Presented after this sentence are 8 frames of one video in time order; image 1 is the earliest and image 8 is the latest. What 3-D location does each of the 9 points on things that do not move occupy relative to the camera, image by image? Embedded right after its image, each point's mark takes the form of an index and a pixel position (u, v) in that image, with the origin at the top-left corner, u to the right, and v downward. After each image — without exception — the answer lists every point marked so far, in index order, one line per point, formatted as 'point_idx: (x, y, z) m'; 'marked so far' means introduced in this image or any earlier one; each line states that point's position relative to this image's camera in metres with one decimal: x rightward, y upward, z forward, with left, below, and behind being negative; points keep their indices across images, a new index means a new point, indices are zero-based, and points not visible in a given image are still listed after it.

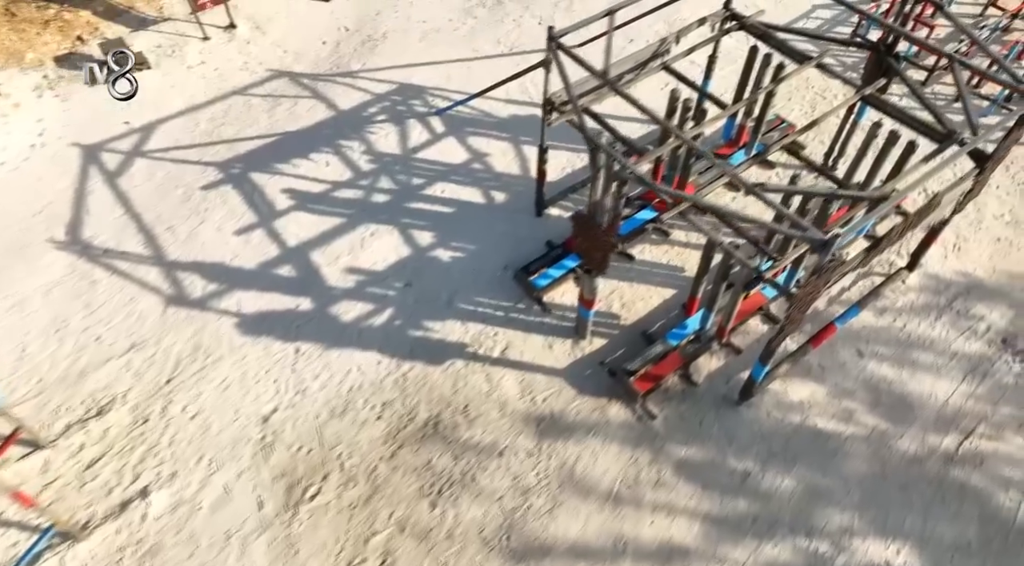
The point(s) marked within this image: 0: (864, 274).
0: (+5.3, +0.1, +10.8) m
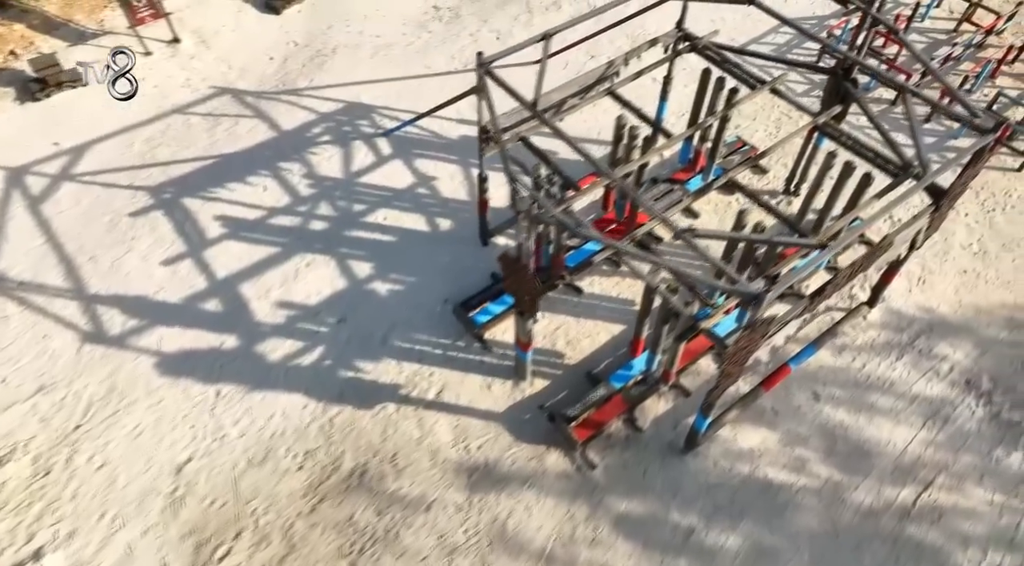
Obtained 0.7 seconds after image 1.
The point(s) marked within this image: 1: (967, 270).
0: (+4.5, -0.4, +10.3) m
1: (+6.8, +0.2, +10.7) m
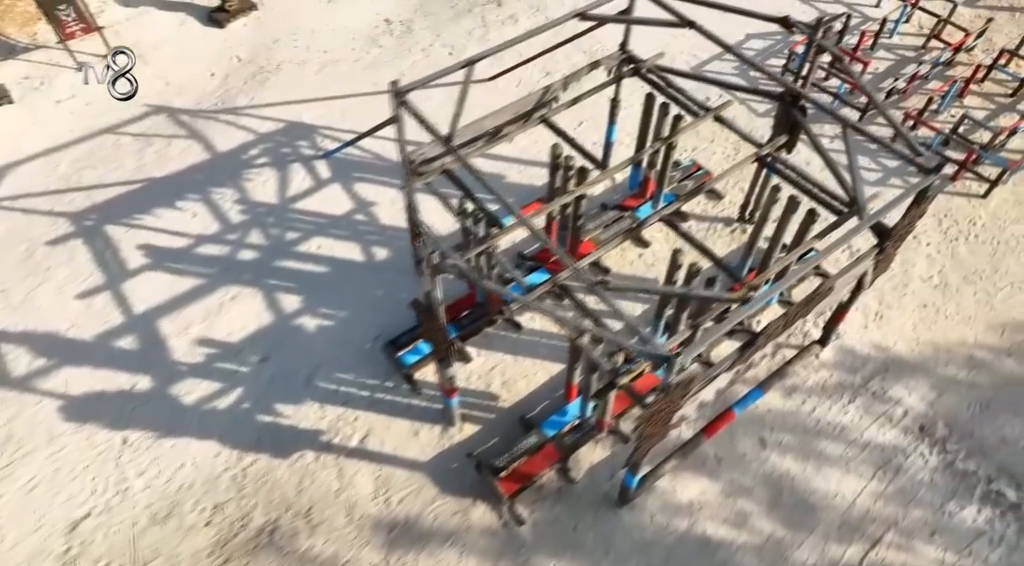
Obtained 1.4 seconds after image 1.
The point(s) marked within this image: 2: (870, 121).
0: (+3.6, -0.9, +9.7) m
1: (+5.9, -0.3, +10.2) m
2: (+6.5, +3.0, +12.9) m
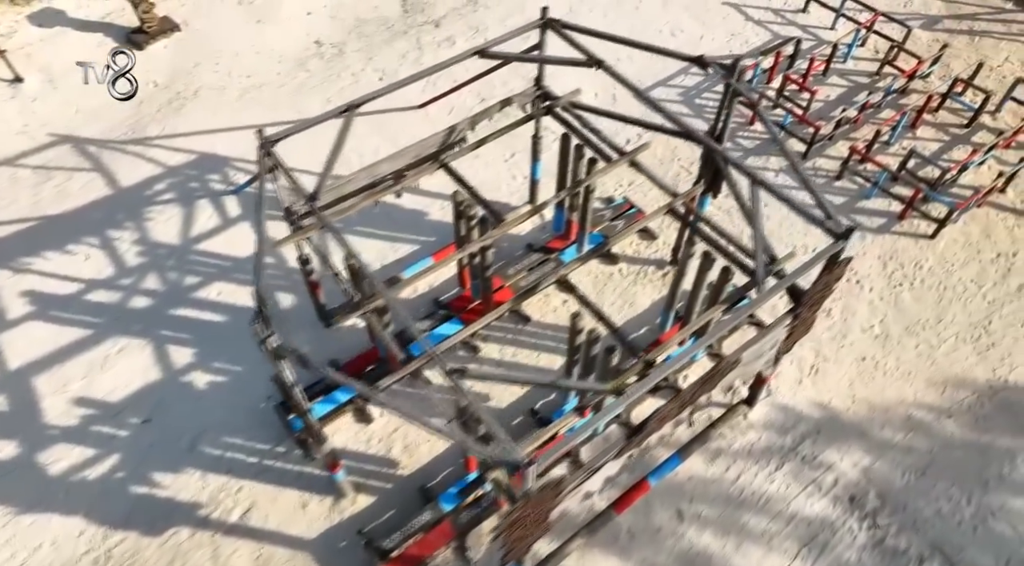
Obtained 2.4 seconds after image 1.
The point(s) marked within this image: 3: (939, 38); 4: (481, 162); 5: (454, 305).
0: (+2.4, -1.6, +9.1) m
1: (+4.7, -1.0, +9.6) m
2: (+5.3, +2.3, +12.3) m
3: (+8.6, +5.0, +14.4) m
4: (-0.5, +2.0, +12.0) m
5: (-0.8, -0.3, +9.8) m
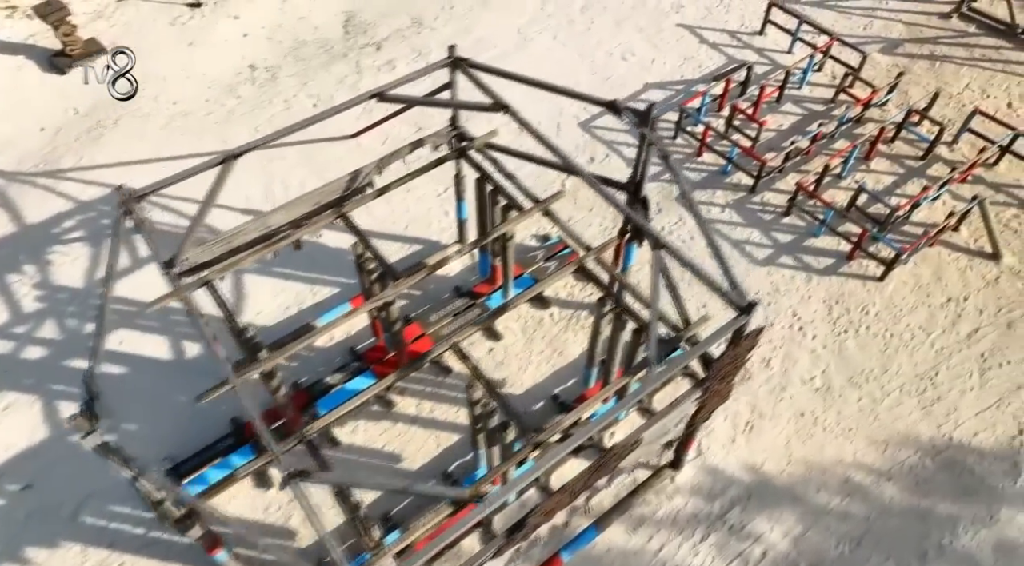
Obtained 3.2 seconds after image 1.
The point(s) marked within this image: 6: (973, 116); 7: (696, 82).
0: (+1.3, -2.2, +8.5) m
1: (+3.7, -1.6, +9.0) m
2: (+4.2, +1.6, +11.8) m
3: (+7.6, +4.3, +14.0) m
4: (-1.6, +1.4, +11.4) m
5: (-1.8, -0.9, +9.2) m
6: (+7.7, +2.8, +11.9) m
7: (+3.5, +3.8, +13.6) m
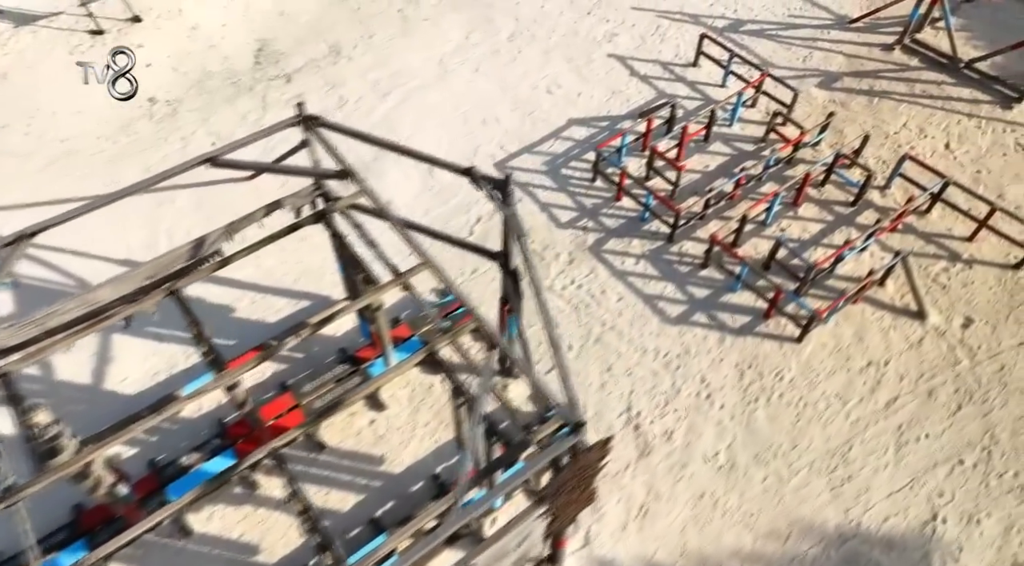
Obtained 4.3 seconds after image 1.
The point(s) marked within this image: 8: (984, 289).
0: (-0.1, -3.0, +7.8) m
1: (+2.2, -2.5, +8.3) m
2: (+2.7, +0.8, +11.1) m
3: (+6.0, +3.4, +13.3) m
4: (-3.1, +0.6, +10.7) m
5: (-3.3, -1.8, +8.5) m
6: (+6.2, +1.9, +11.3) m
7: (+2.0, +3.0, +12.9) m
8: (+6.8, -0.1, +10.2) m
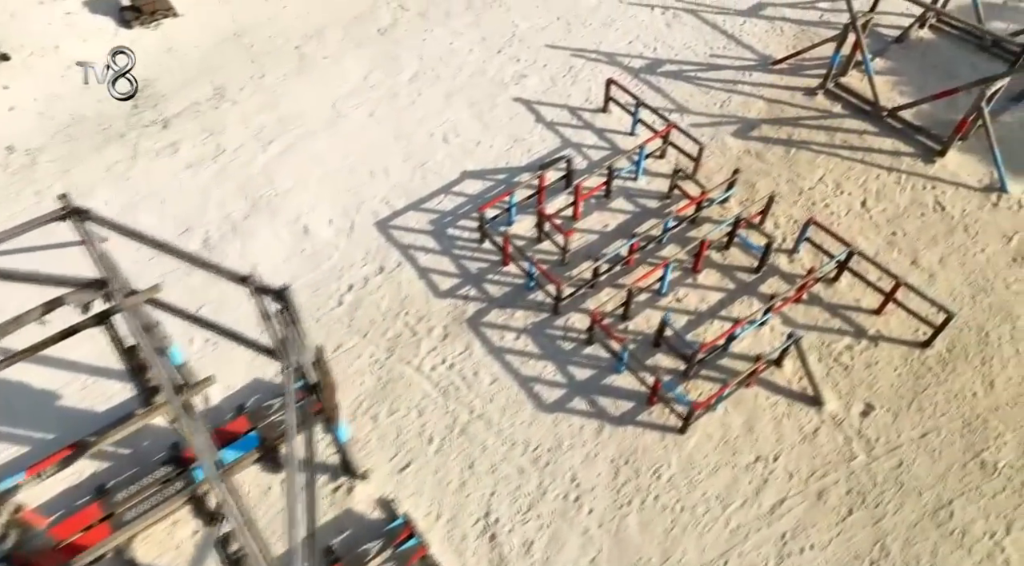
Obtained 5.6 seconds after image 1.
0: (-1.9, -4.1, +6.8) m
1: (+0.5, -3.5, +7.4) m
2: (+0.9, -0.3, +10.2) m
3: (+4.2, +2.4, +12.5) m
4: (-4.9, -0.5, +9.7) m
5: (-5.1, -2.8, +7.5) m
6: (+4.3, +0.8, +10.5) m
7: (+0.1, +1.9, +12.0) m
8: (+5.0, -1.2, +9.4) m
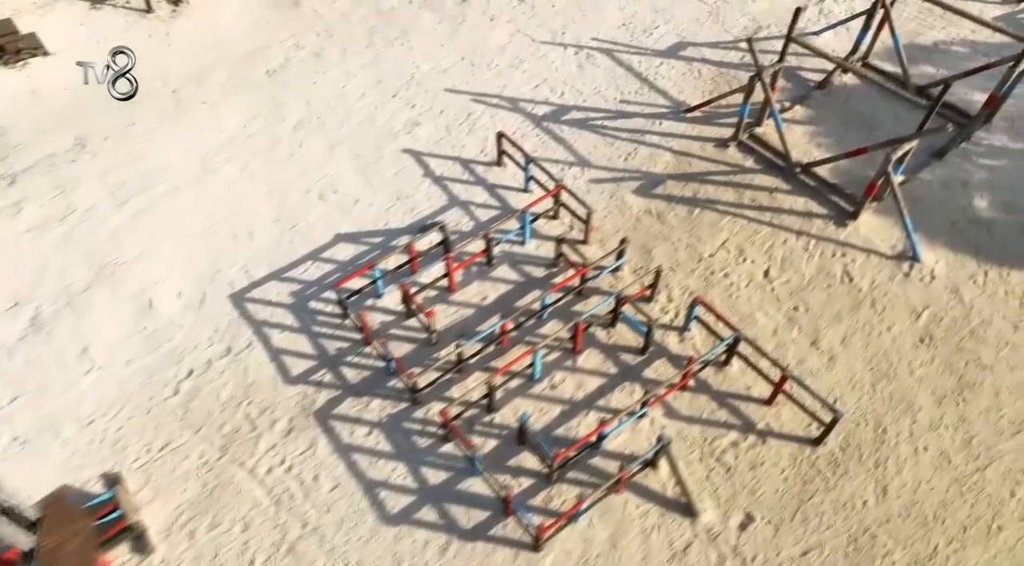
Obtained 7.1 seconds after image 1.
0: (-3.7, -5.2, +5.7) m
1: (-1.4, -4.6, +6.4) m
2: (-0.9, -1.4, +9.2) m
3: (+2.3, +1.2, +11.6) m
4: (-6.7, -1.6, +8.6) m
5: (-6.9, -3.9, +6.4) m
6: (+2.5, -0.3, +9.5) m
7: (-1.7, +0.8, +11.1) m
8: (+3.1, -2.3, +8.5) m
